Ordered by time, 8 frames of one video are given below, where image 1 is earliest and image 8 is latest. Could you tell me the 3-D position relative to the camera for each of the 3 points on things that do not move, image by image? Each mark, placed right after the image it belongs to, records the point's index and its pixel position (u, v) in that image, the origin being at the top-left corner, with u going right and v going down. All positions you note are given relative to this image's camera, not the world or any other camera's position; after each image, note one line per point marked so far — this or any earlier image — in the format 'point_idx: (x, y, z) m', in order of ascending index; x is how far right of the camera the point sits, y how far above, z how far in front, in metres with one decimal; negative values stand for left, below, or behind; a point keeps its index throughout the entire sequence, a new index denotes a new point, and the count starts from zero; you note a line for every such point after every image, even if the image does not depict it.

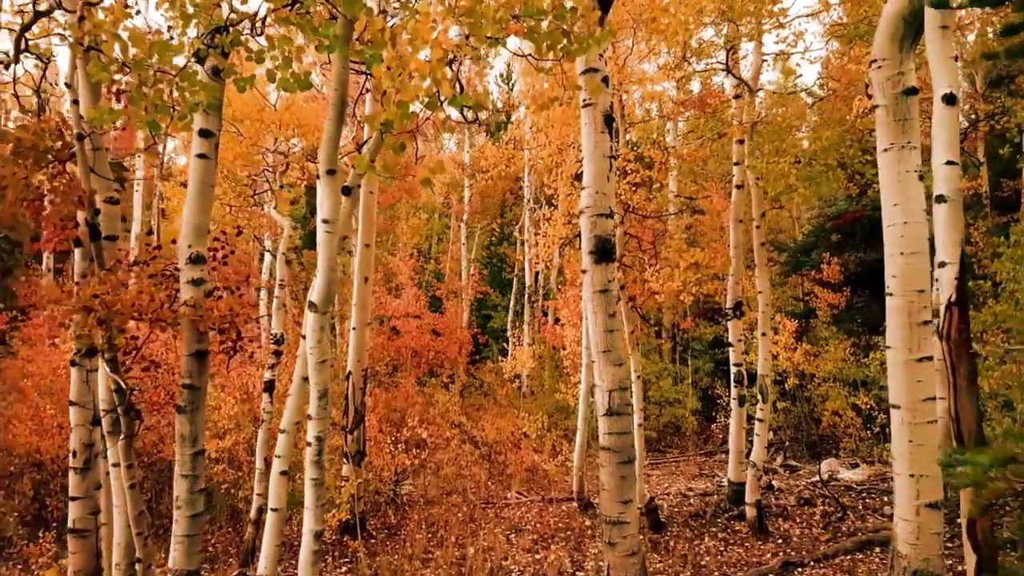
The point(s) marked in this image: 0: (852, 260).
0: (+4.5, +0.4, +13.7) m
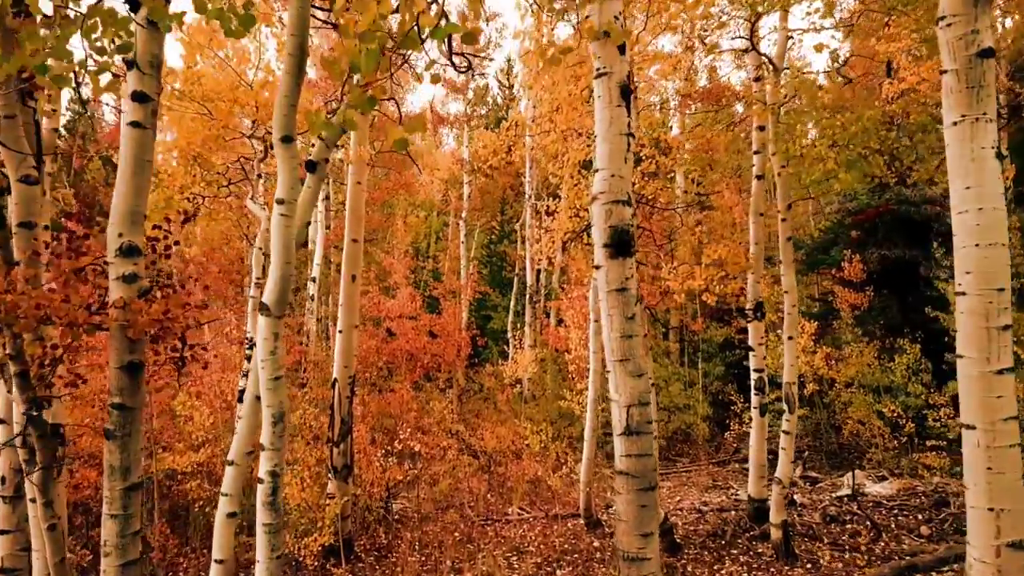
0: (+4.5, +0.4, +12.9) m
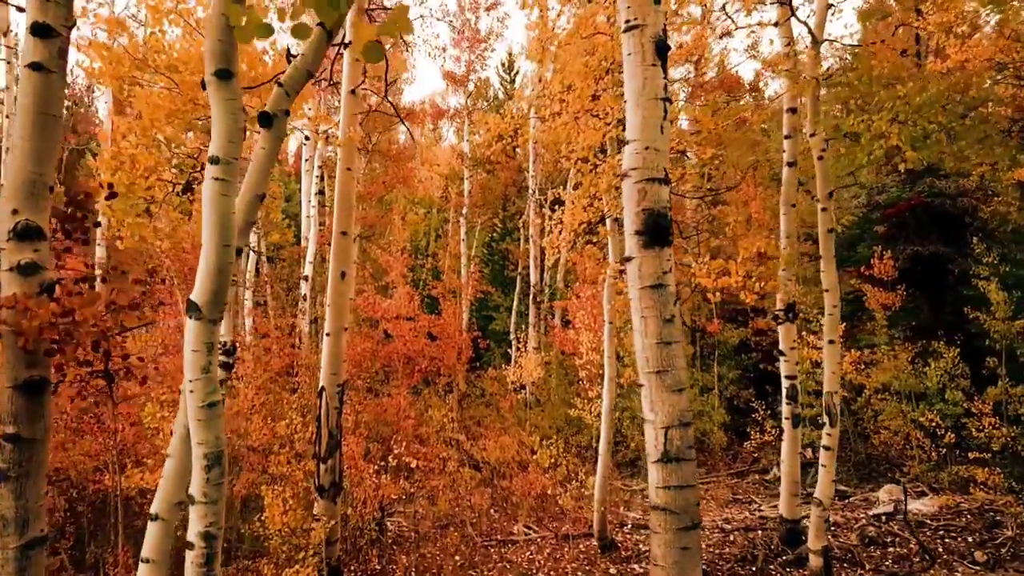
0: (+4.6, +0.4, +12.0) m
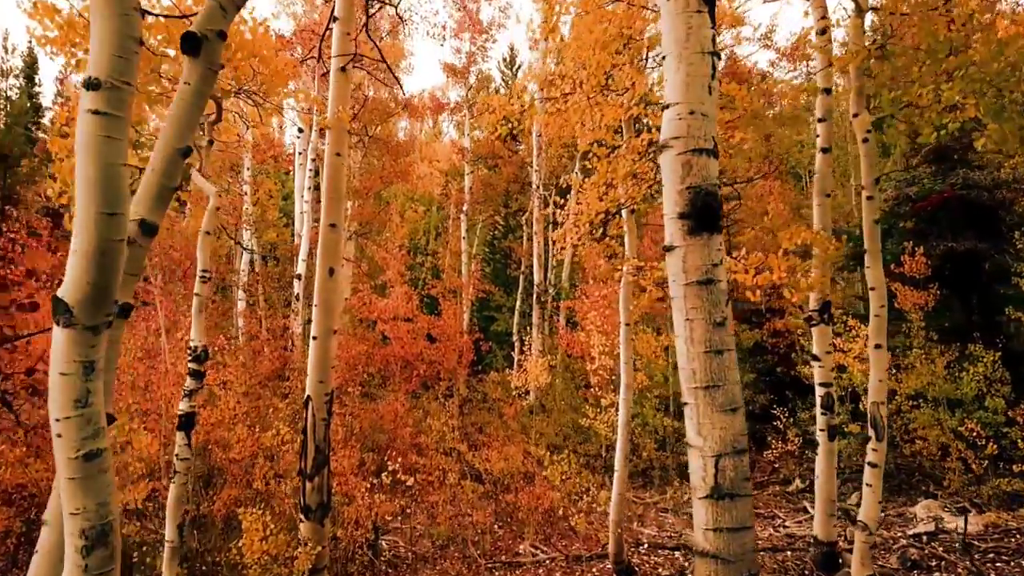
0: (+4.6, +0.4, +11.2) m
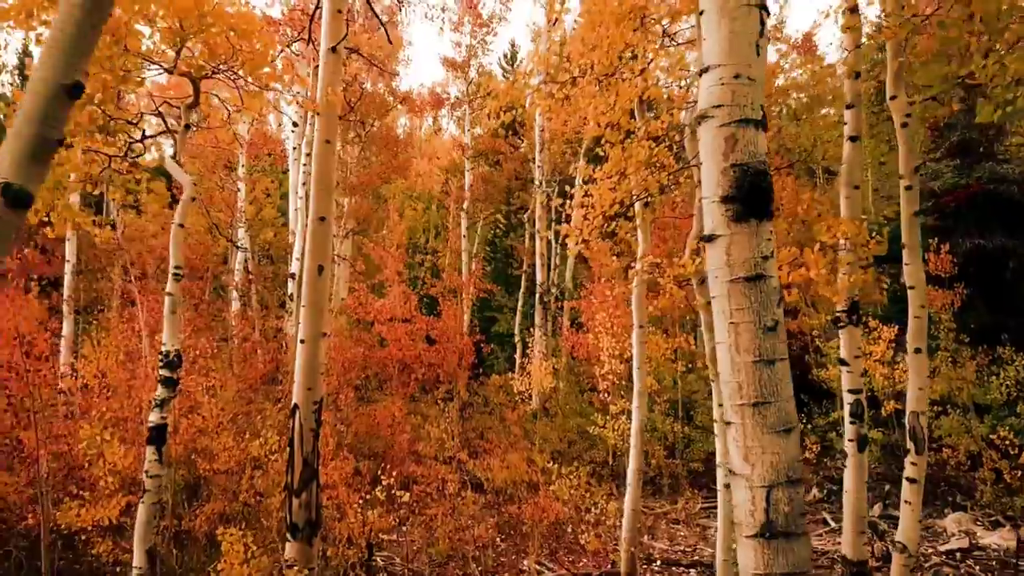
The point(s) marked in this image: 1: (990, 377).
0: (+4.7, +0.4, +10.7) m
1: (+4.6, -0.8, +10.0) m
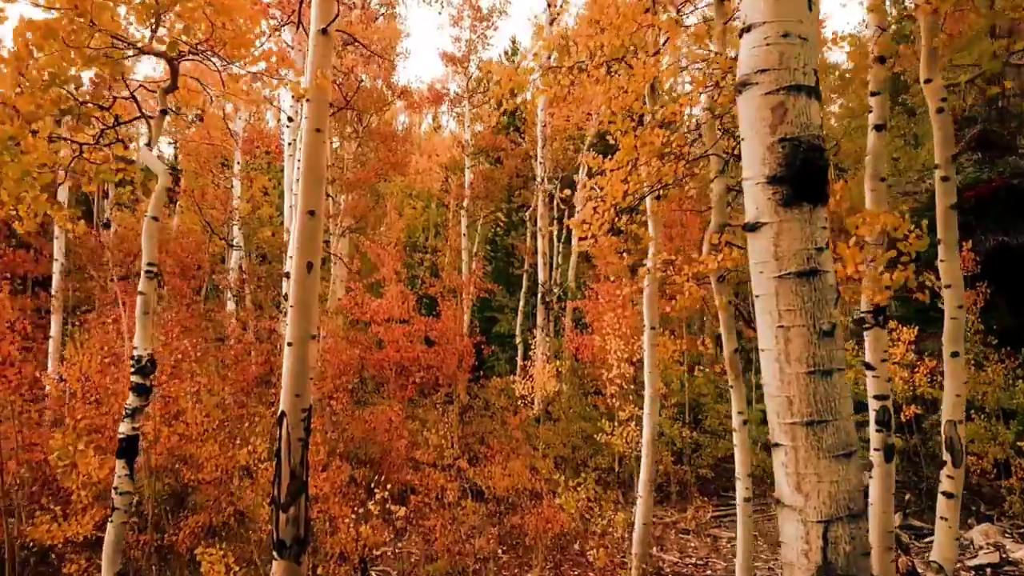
0: (+4.7, +0.4, +10.2) m
1: (+4.6, -0.8, +9.5) m
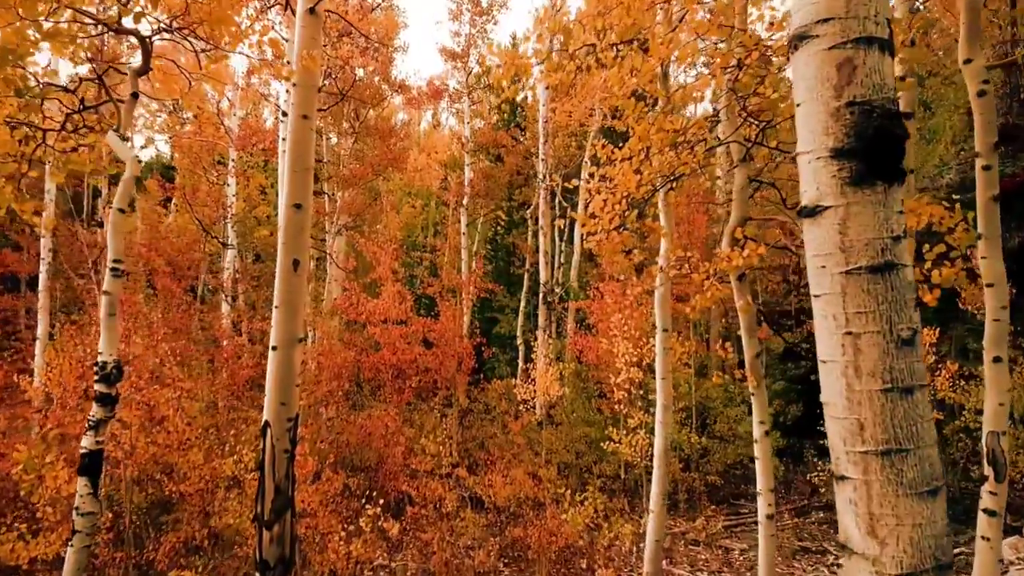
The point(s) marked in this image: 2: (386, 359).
0: (+4.7, +0.4, +9.8) m
1: (+4.6, -0.8, +9.1) m
2: (-1.5, -0.8, +12.2) m
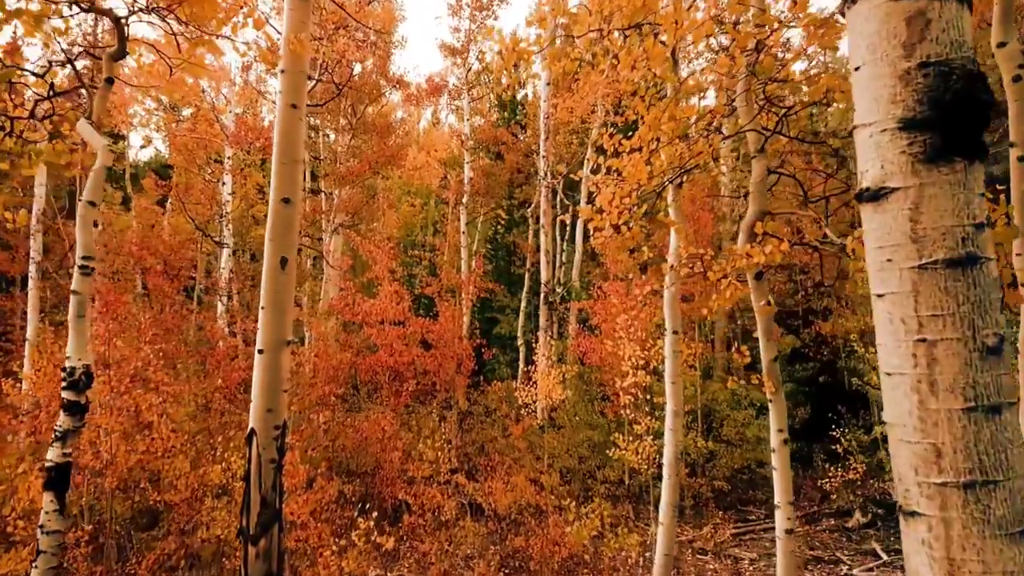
0: (+4.7, +0.4, +9.4) m
1: (+4.7, -0.8, +8.8) m
2: (-1.5, -0.8, +11.9) m
